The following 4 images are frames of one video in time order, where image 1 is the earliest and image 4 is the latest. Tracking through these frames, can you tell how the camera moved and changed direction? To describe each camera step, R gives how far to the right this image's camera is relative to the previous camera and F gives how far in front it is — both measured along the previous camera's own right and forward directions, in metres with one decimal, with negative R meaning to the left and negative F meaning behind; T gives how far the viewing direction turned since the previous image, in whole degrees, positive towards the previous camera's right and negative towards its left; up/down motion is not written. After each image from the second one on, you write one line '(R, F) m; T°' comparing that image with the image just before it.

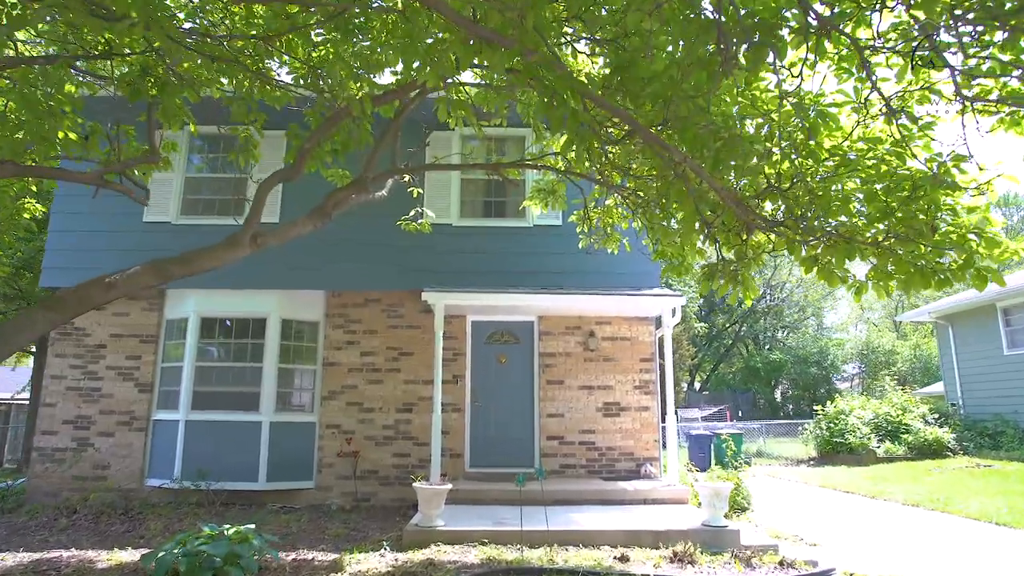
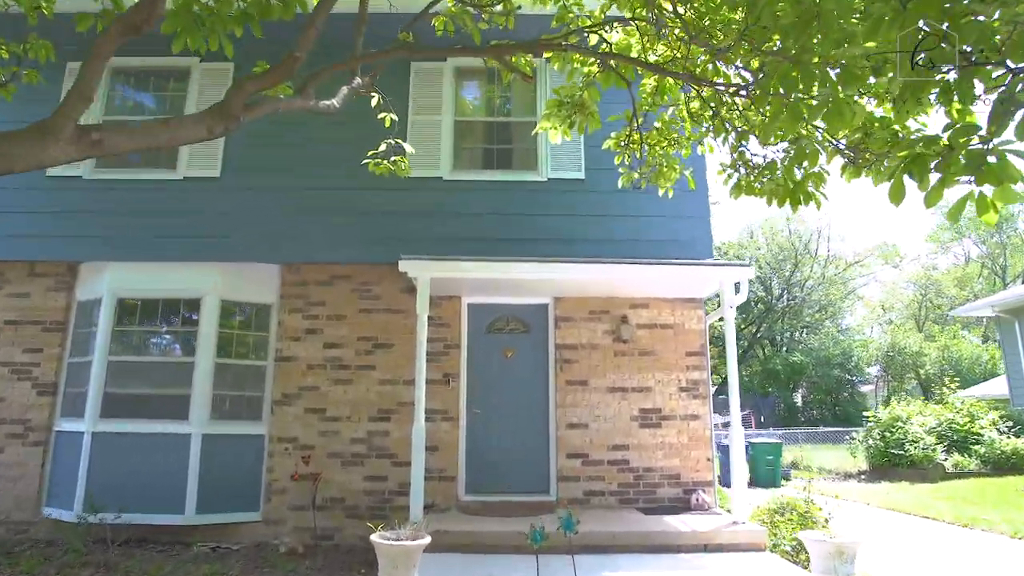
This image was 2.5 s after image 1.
(0.0, +2.3) m; 0°
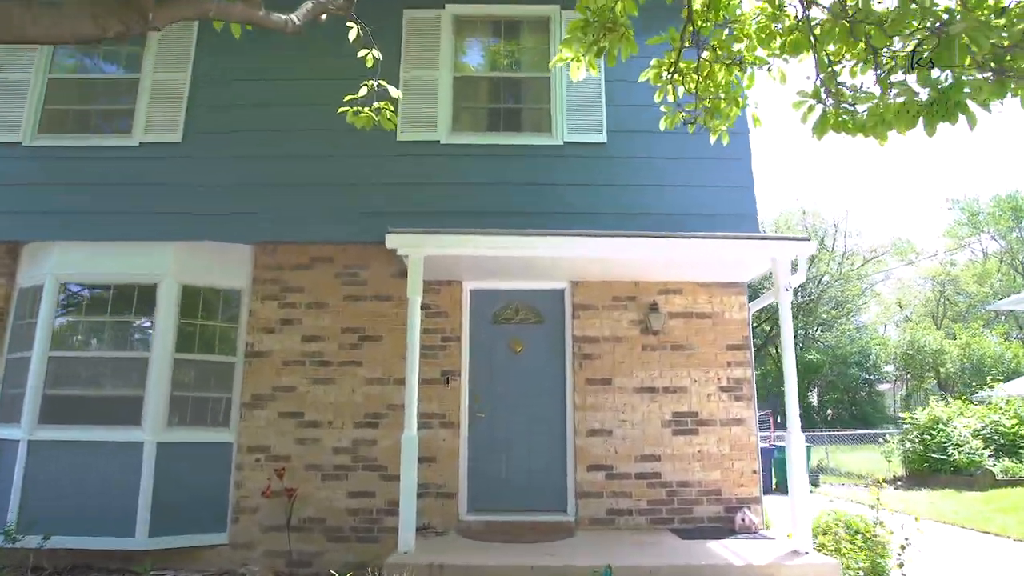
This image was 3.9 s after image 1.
(0.0, +1.1) m; -1°
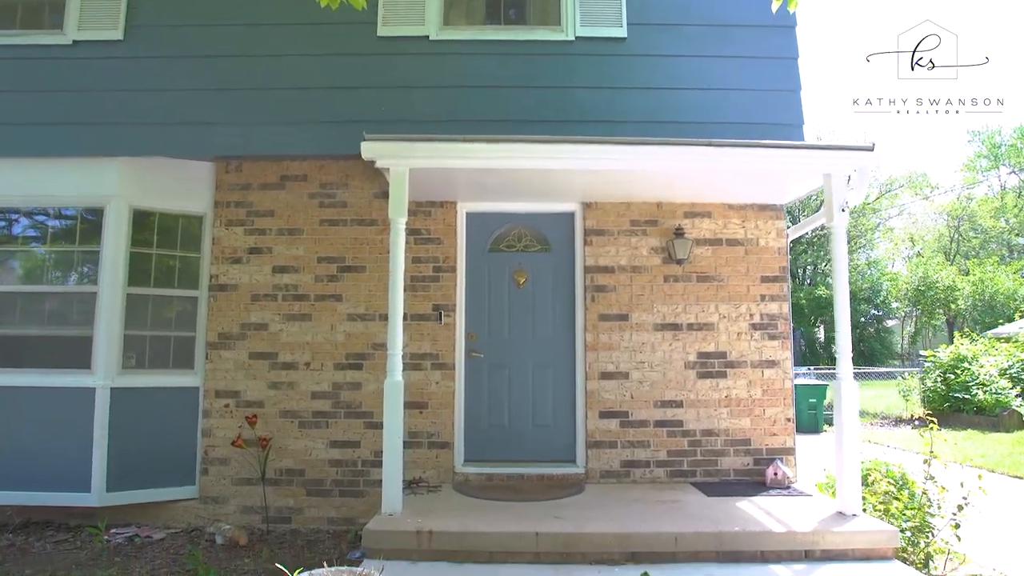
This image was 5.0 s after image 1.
(0.0, +0.9) m; 0°
